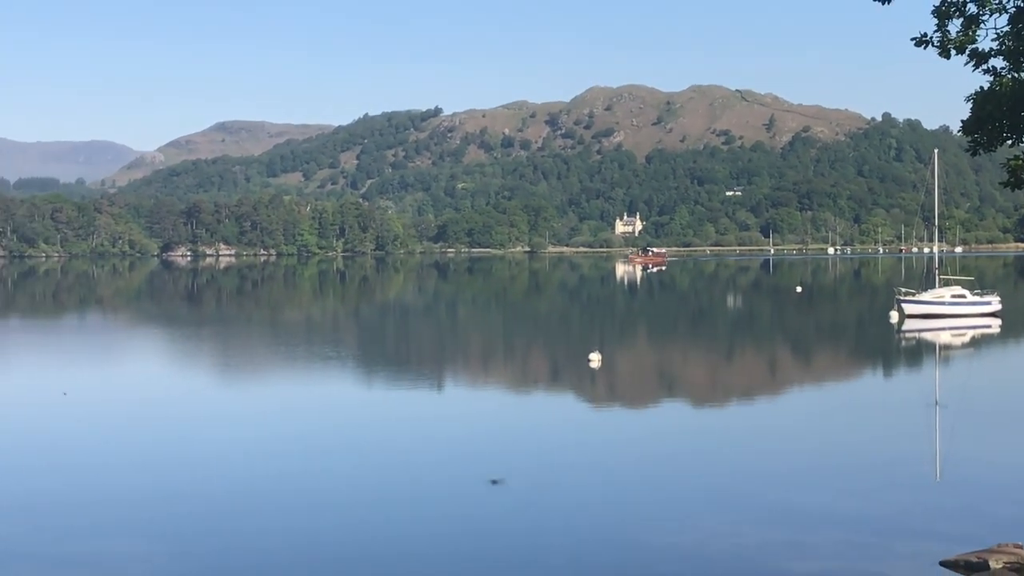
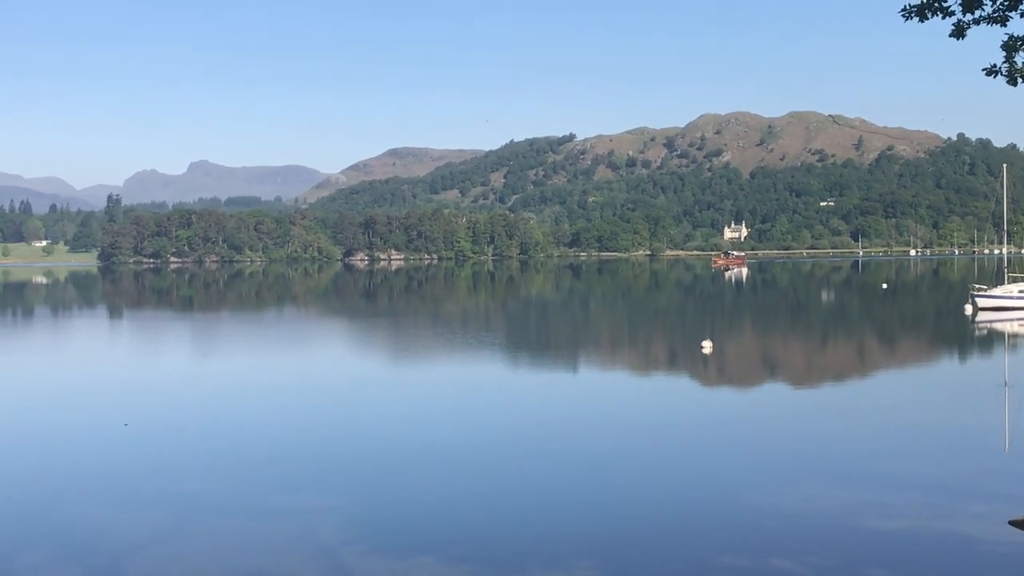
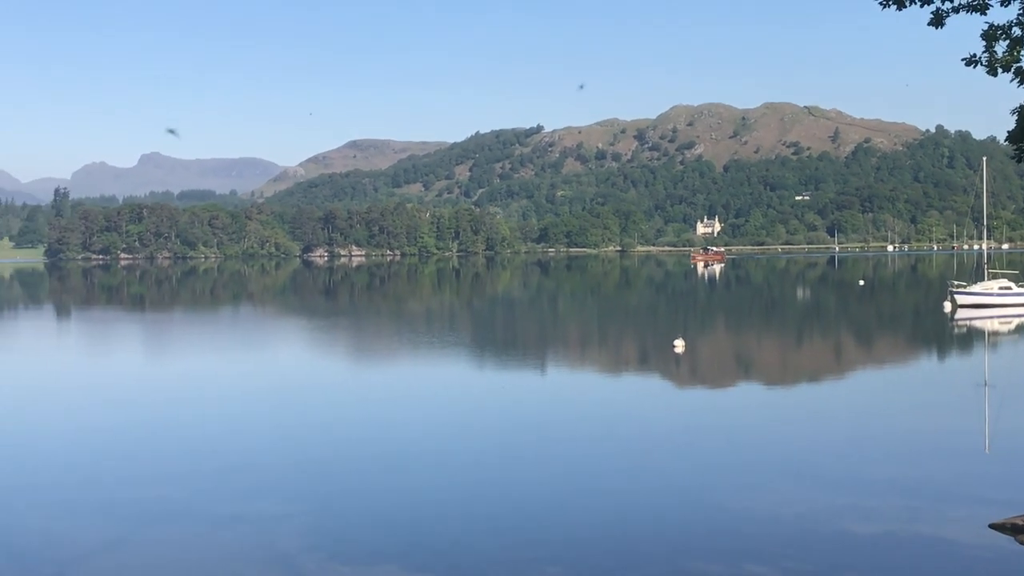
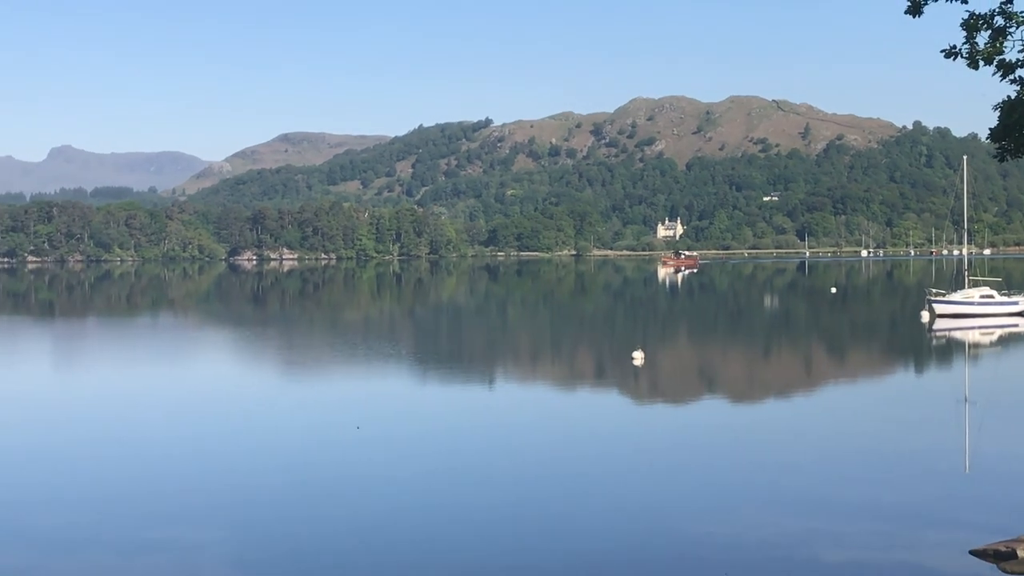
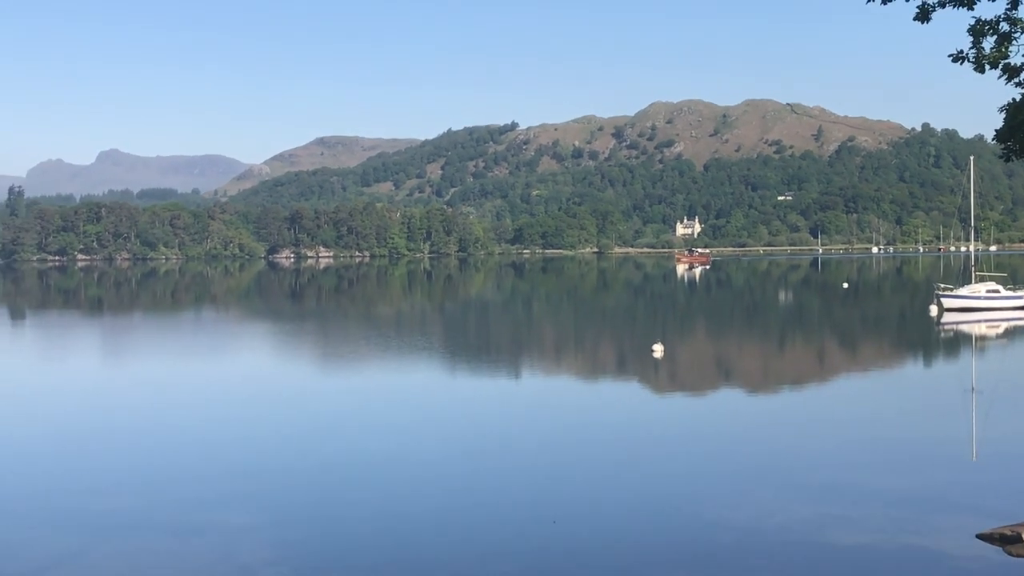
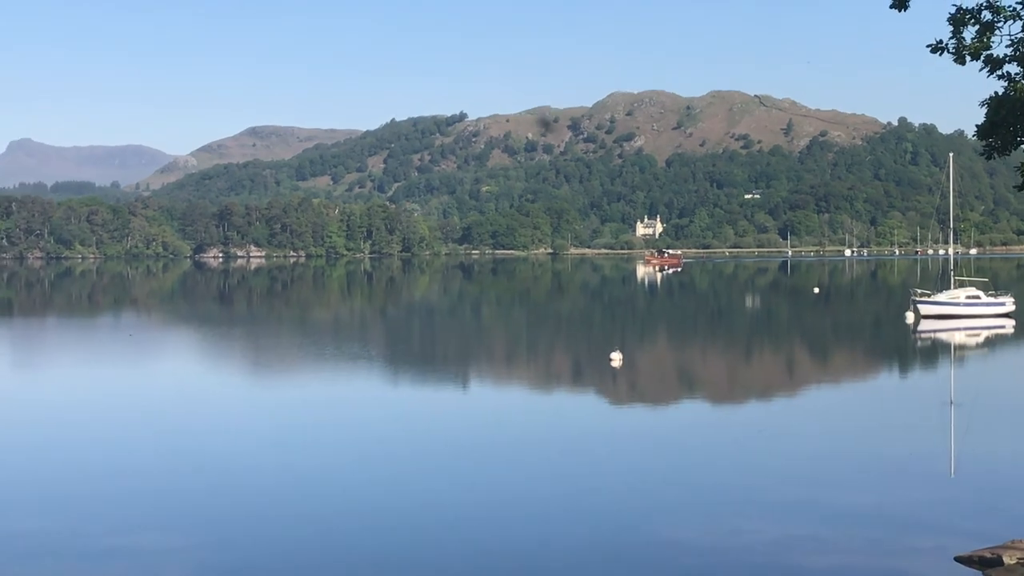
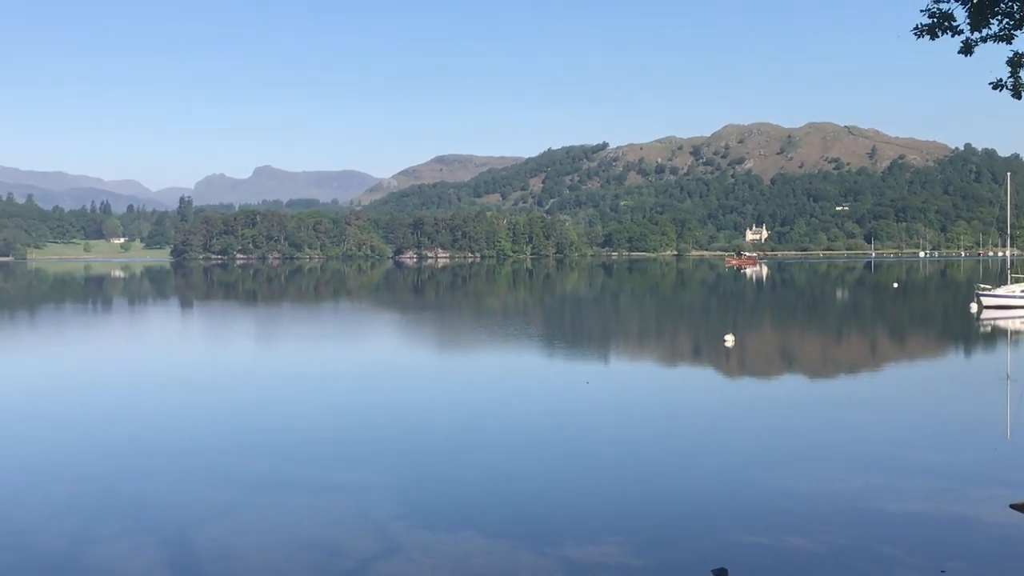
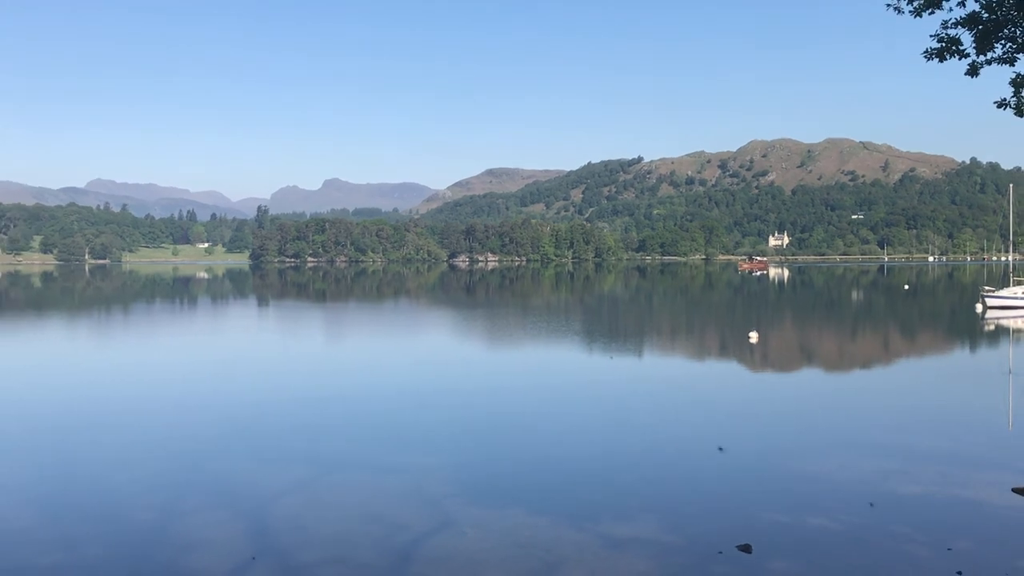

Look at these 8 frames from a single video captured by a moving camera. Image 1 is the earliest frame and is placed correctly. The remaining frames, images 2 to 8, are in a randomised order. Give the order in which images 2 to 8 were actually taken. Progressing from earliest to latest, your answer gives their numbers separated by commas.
6, 4, 5, 3, 2, 7, 8
